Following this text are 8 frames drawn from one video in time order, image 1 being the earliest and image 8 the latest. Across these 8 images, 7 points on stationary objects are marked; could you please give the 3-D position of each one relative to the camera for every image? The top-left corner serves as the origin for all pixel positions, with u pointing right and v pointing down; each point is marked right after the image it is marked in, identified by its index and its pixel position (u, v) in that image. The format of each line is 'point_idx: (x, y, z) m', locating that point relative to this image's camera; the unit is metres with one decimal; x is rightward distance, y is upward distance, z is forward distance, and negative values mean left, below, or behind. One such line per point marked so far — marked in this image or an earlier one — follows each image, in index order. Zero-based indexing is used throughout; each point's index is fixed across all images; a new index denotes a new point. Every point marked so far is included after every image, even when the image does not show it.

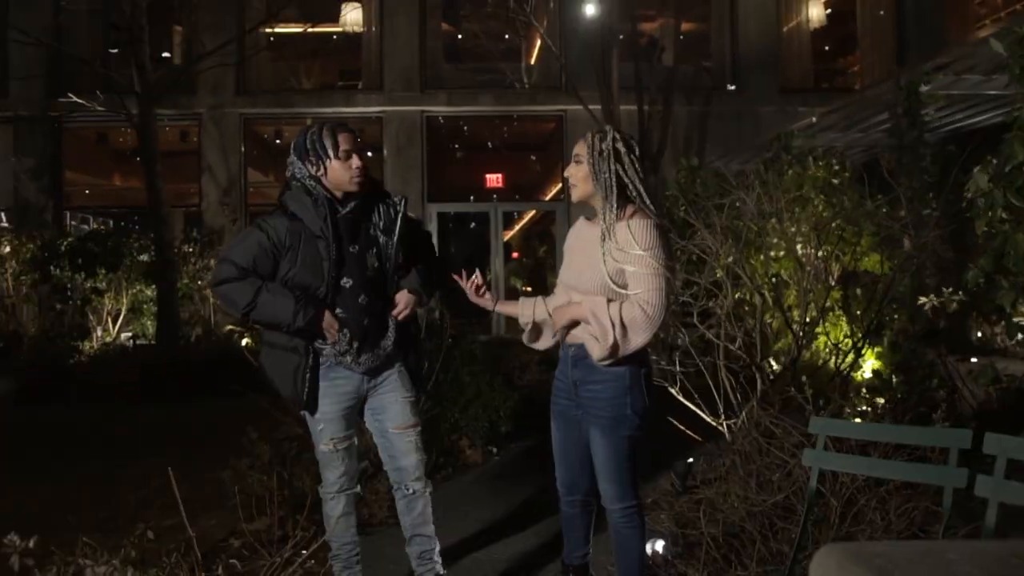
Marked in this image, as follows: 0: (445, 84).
0: (-1.3, +4.0, +16.6) m
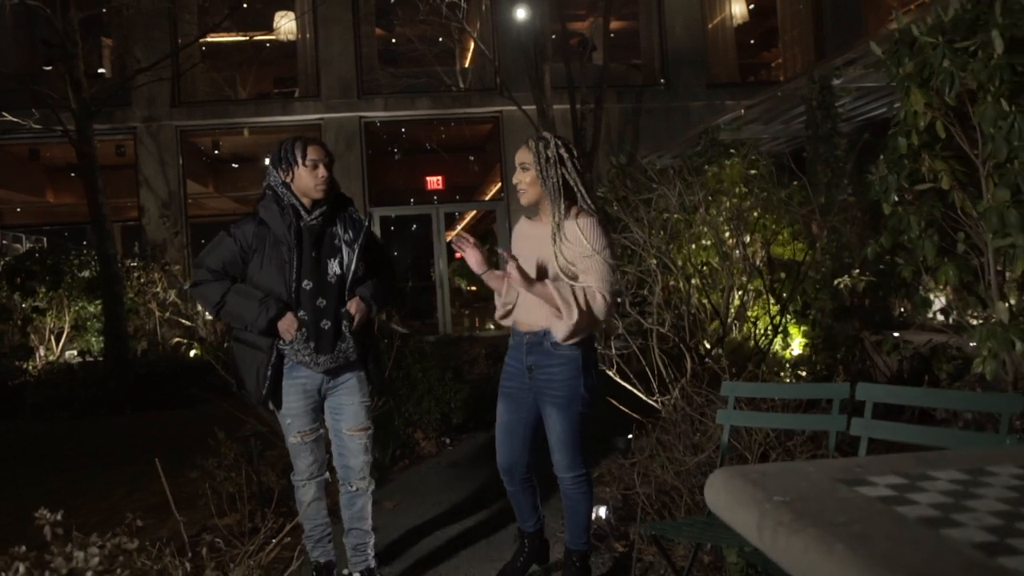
0: (-2.6, +3.9, +16.8) m
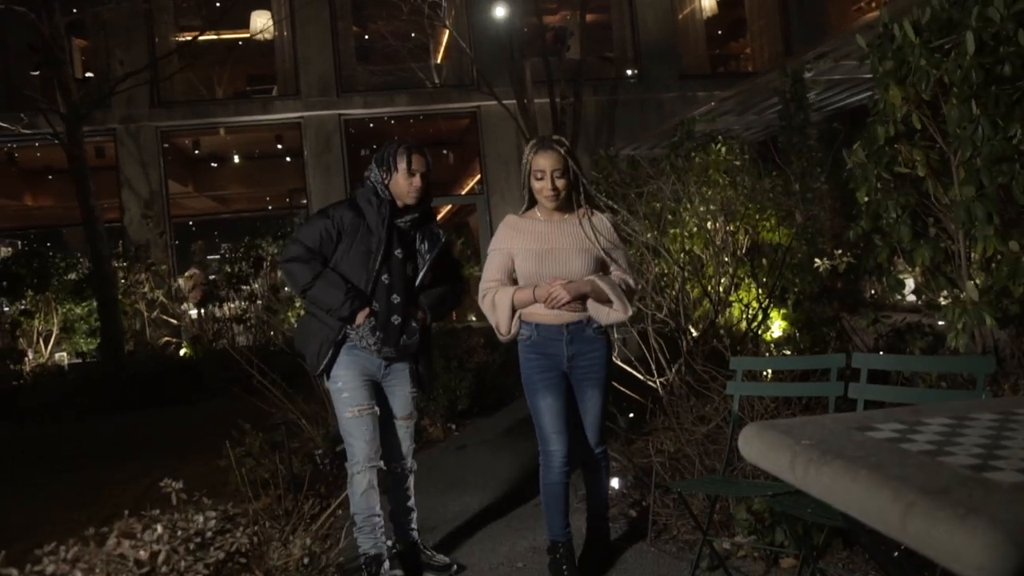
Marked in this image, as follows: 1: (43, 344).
0: (-3.0, +4.0, +17.0) m
1: (-8.0, -1.0, +14.4) m
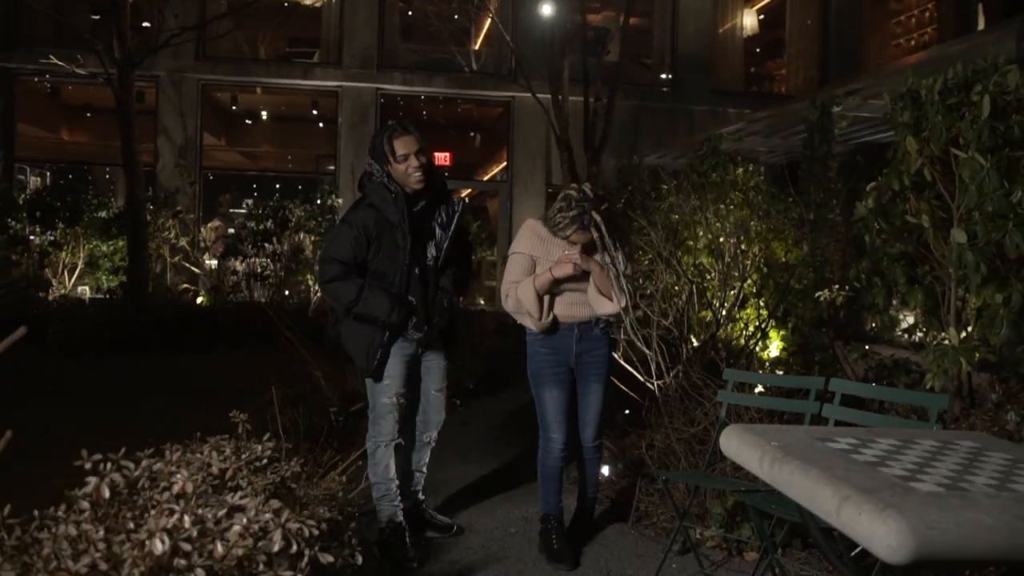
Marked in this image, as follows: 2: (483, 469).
0: (-2.3, +4.6, +17.4) m
1: (-7.8, +0.2, +14.9) m
2: (-0.2, -1.3, +6.1) m
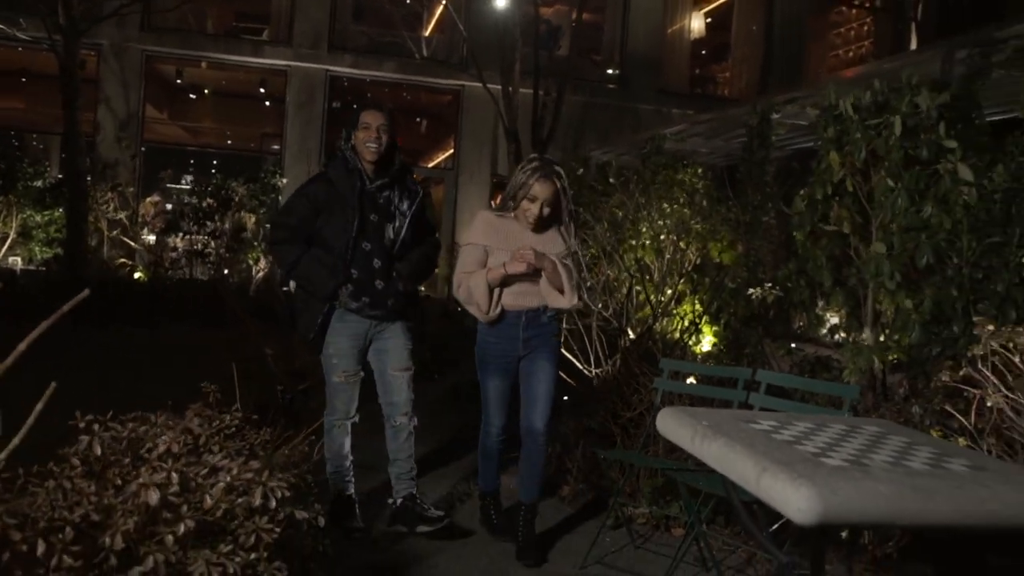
0: (-3.2, +4.9, +17.3) m
1: (-8.8, +0.7, +14.5) m
2: (-0.6, -1.2, +6.3) m
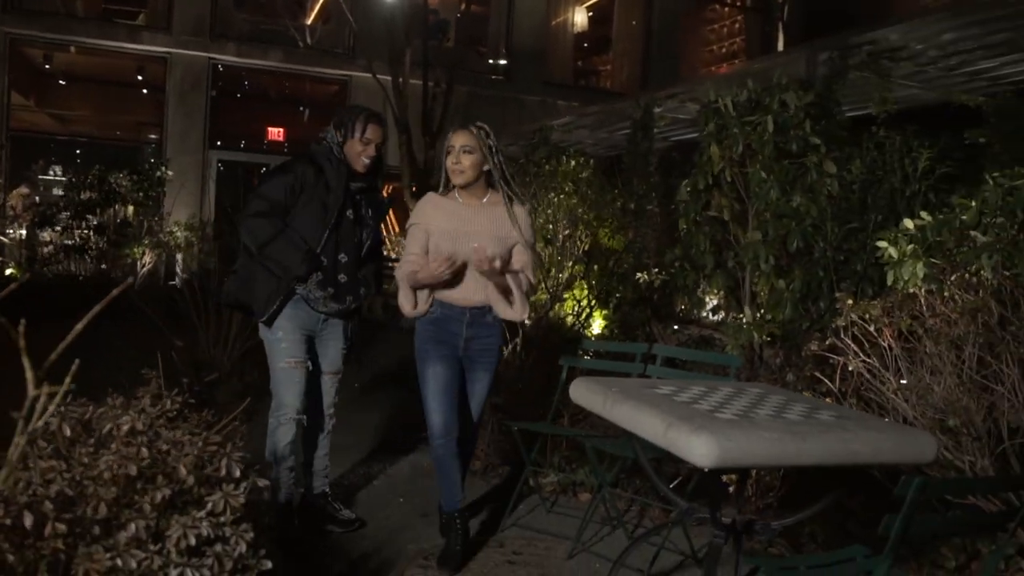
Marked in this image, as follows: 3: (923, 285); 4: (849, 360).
0: (-5.5, +5.1, +17.0) m
1: (-10.5, +0.7, +13.5) m
2: (-1.3, -1.1, +6.4) m
3: (+2.1, 0.0, +4.4) m
4: (+1.9, -0.4, +4.8) m
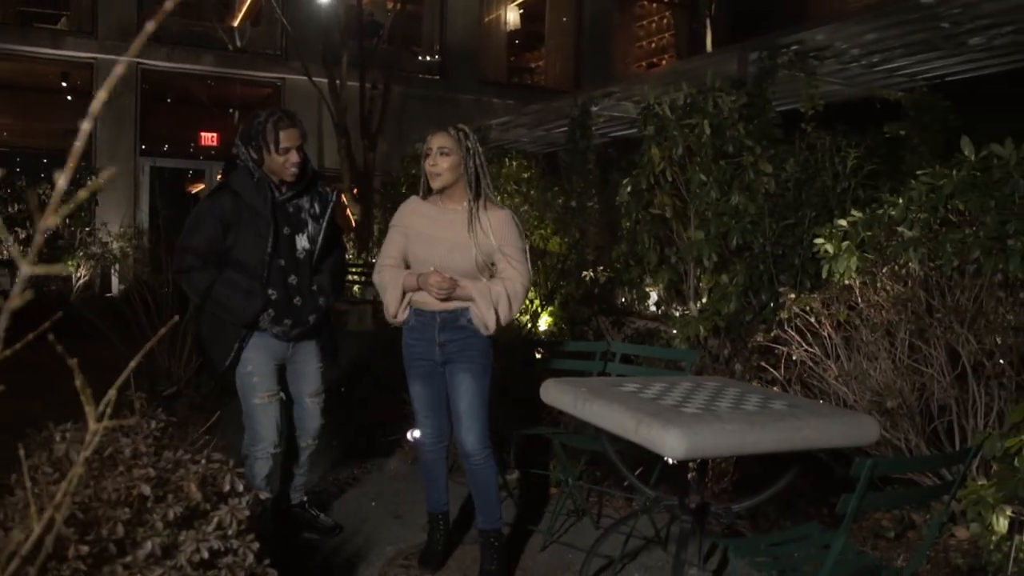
0: (-6.8, +4.9, +16.7) m
1: (-11.4, +0.4, +12.9) m
2: (-1.6, -1.2, +6.5) m
3: (+1.9, +0.1, +4.7) m
4: (+1.7, -0.4, +5.1) m
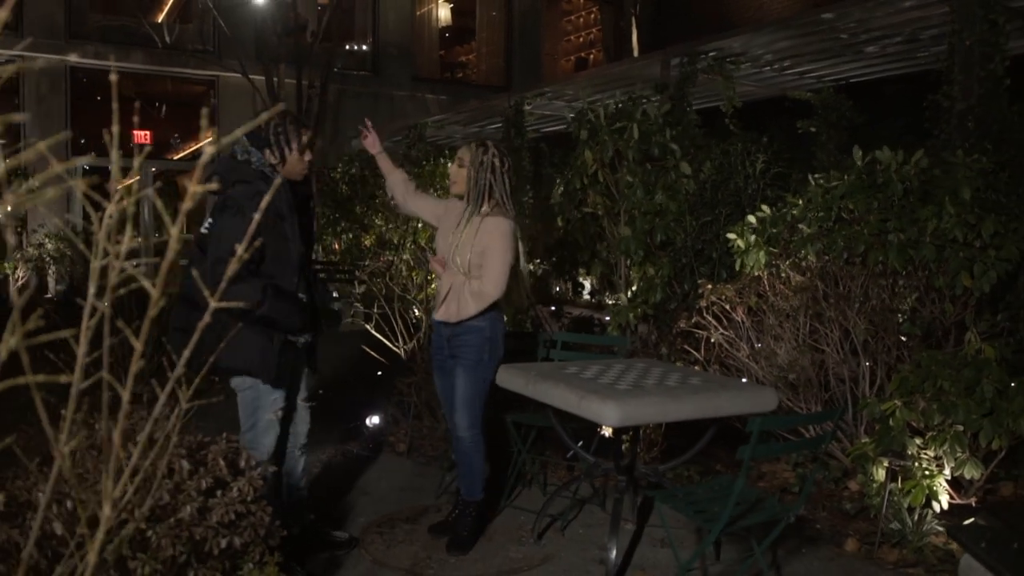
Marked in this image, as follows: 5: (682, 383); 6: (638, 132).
0: (-8.1, +4.9, +16.6) m
1: (-12.3, +0.2, +12.5) m
2: (-2.0, -1.2, +6.9) m
3: (+1.6, +0.1, +5.4) m
4: (+1.3, -0.3, +5.7) m
5: (+0.7, -0.4, +3.7) m
6: (+0.9, +1.1, +6.2) m
